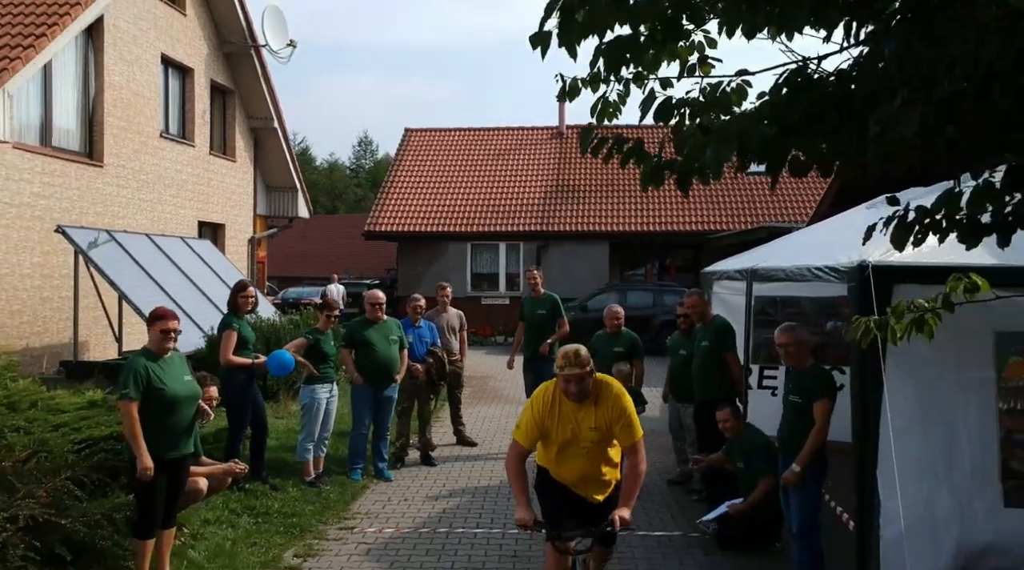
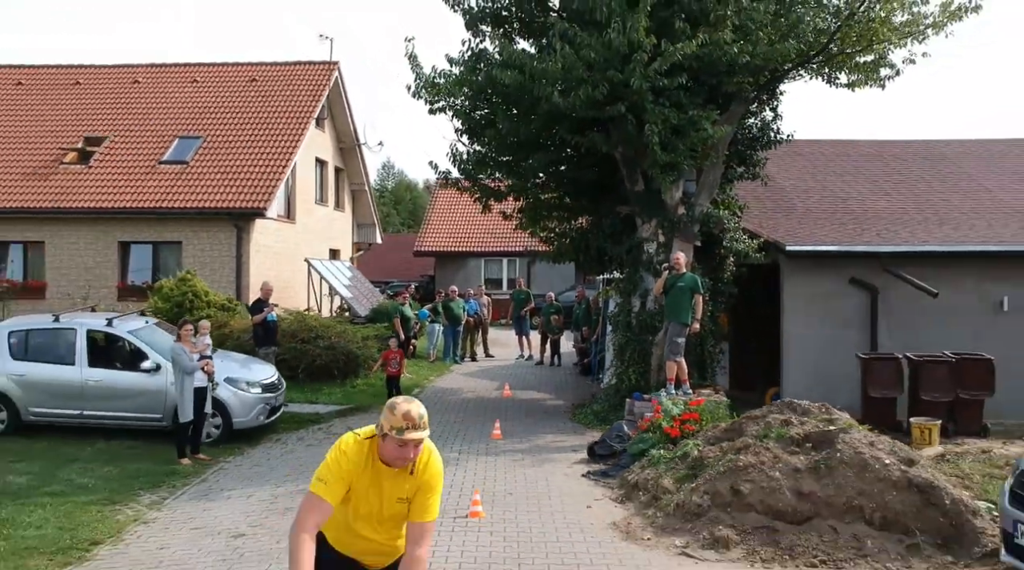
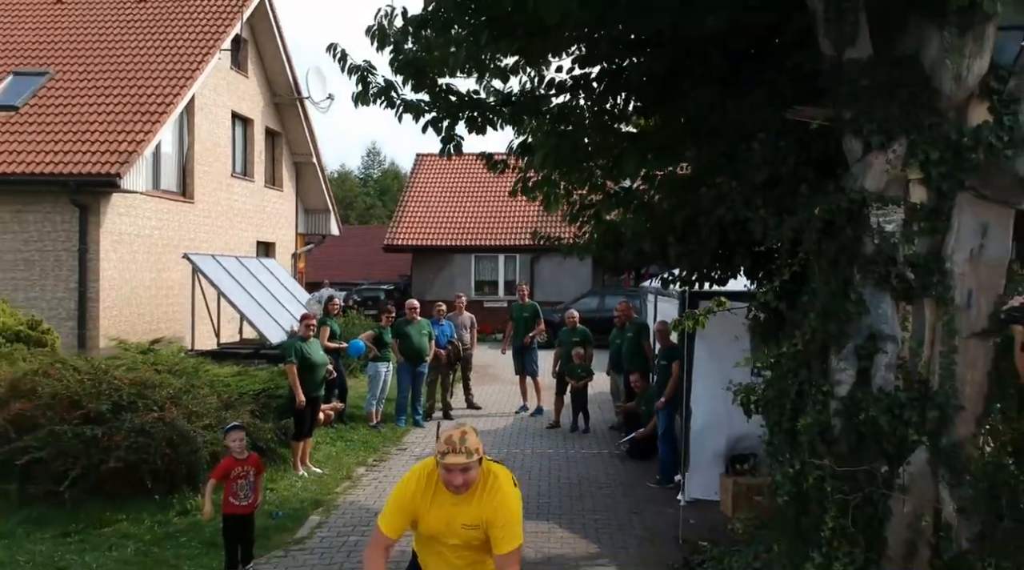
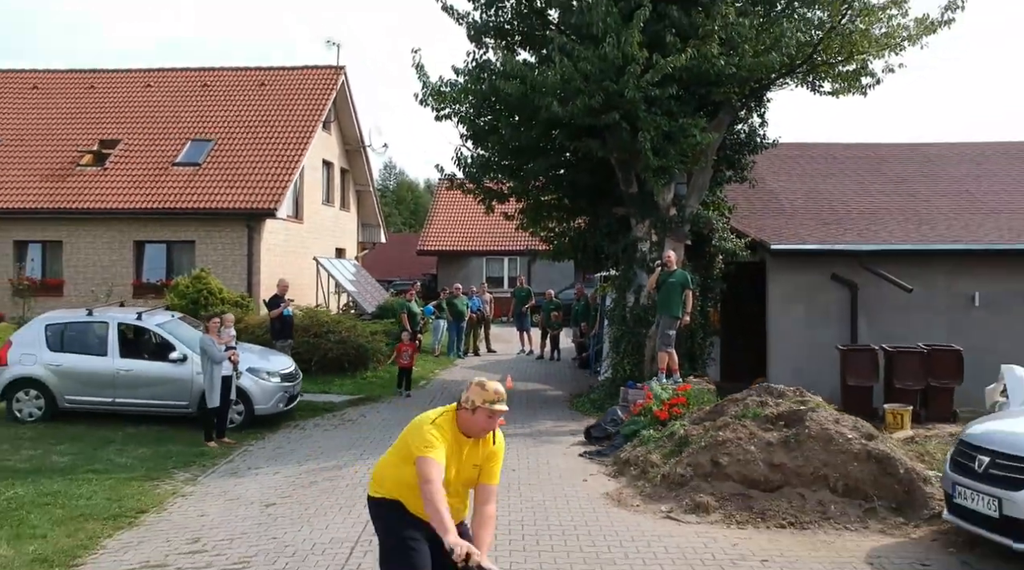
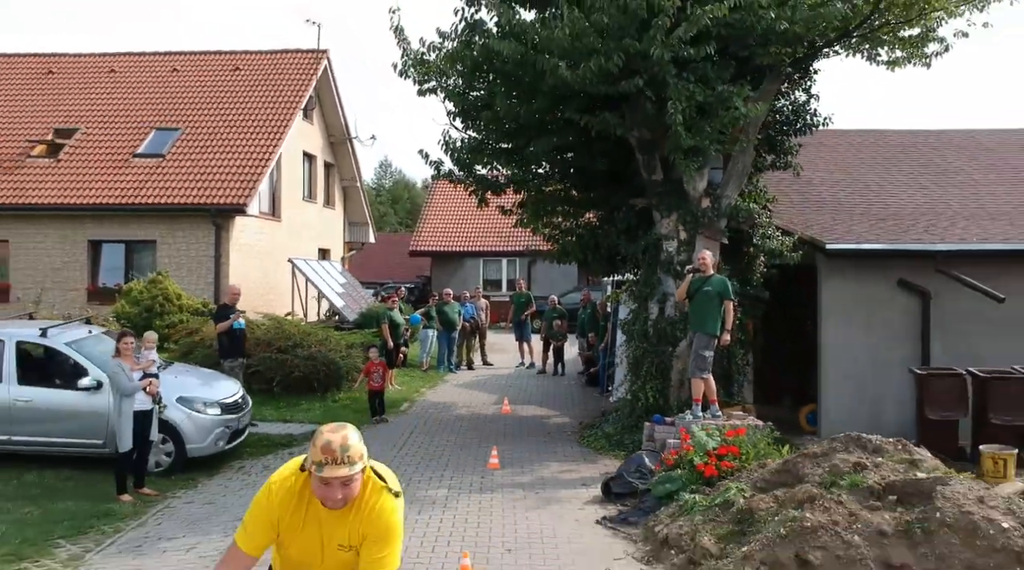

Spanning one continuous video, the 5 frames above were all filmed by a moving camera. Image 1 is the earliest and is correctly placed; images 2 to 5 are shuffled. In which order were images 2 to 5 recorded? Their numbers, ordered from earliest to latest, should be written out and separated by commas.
3, 5, 2, 4
